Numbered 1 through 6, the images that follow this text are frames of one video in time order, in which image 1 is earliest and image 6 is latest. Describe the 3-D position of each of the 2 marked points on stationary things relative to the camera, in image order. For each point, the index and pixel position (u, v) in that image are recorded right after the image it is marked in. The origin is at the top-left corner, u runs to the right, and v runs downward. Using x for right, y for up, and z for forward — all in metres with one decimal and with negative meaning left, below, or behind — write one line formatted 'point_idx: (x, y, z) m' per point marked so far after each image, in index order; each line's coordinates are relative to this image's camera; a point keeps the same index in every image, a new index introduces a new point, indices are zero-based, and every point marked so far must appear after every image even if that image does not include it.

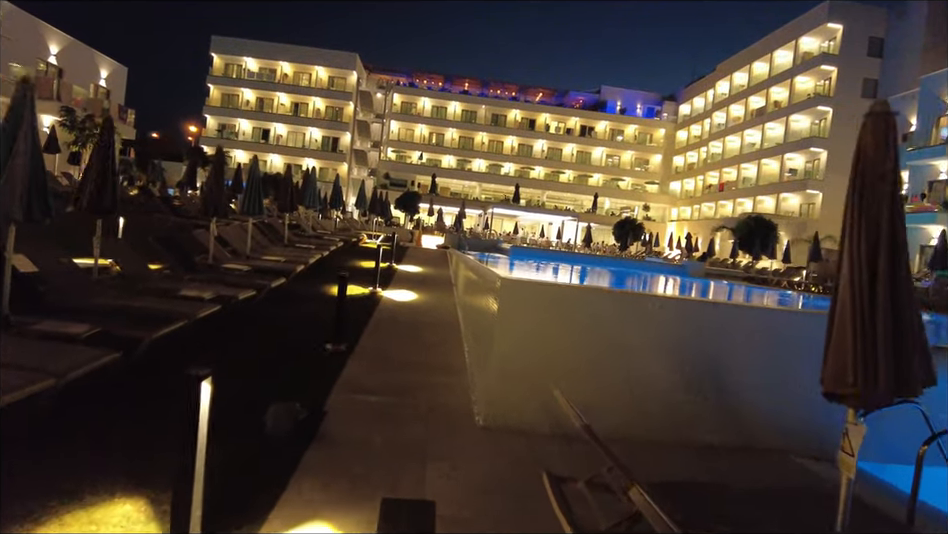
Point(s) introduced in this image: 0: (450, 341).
0: (-0.4, -1.1, +8.6) m
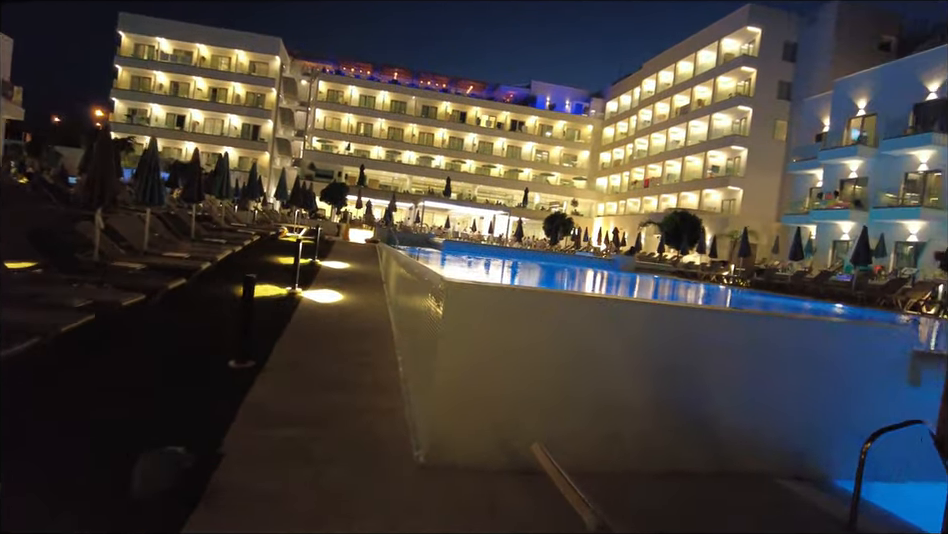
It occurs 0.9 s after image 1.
0: (-1.2, -1.1, +7.6) m
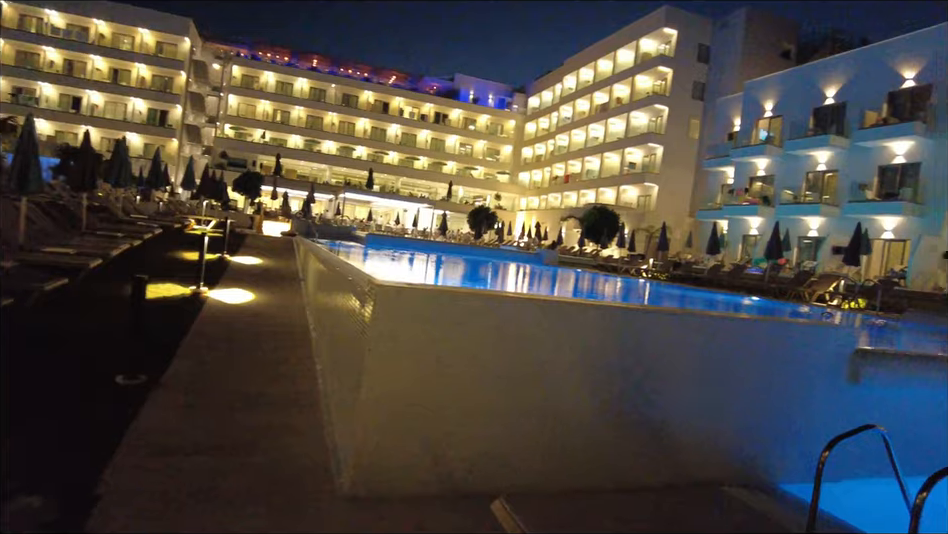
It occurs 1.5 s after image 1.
0: (-2.0, -1.0, +6.8) m
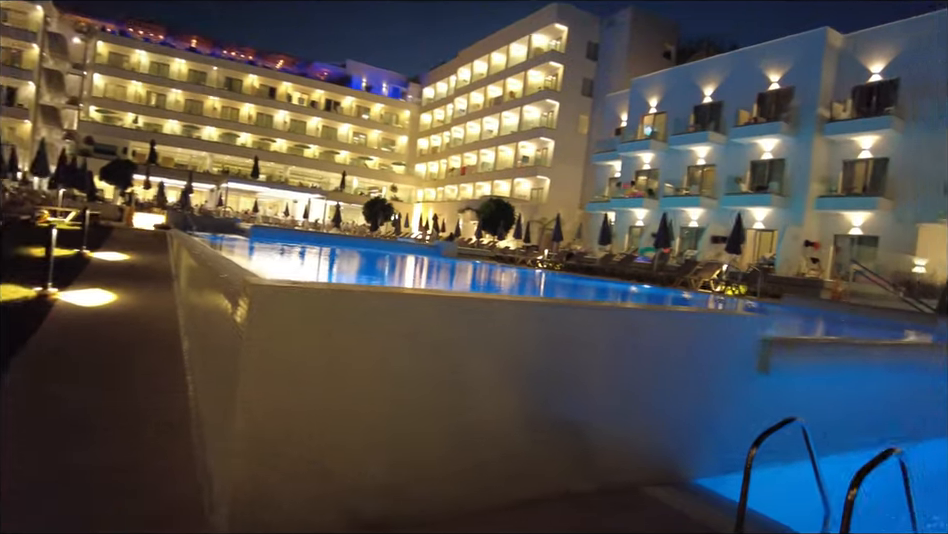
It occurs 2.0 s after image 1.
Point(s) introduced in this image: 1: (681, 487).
0: (-2.9, -1.0, +5.9) m
1: (+1.9, -2.1, +5.8) m
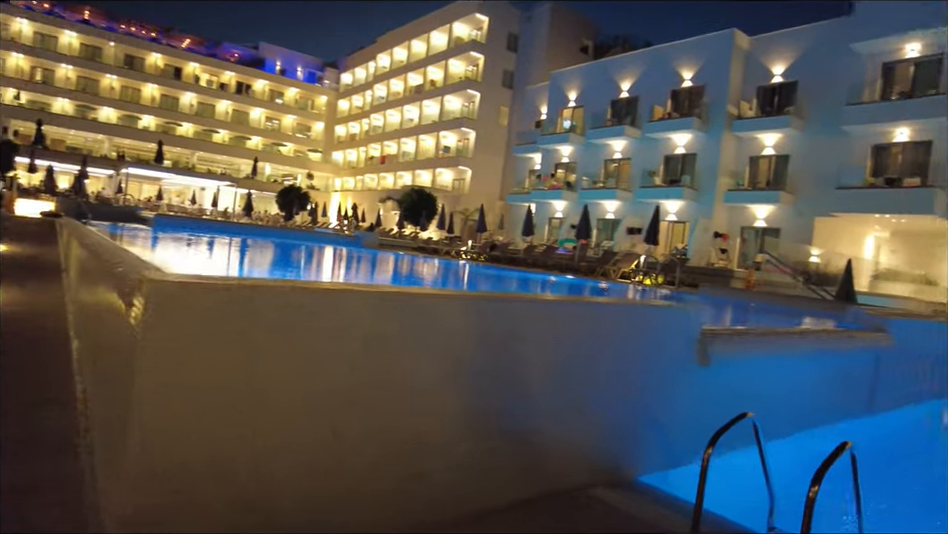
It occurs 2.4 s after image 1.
0: (-3.4, -0.9, +5.0) m
1: (+1.4, -2.0, +5.6) m
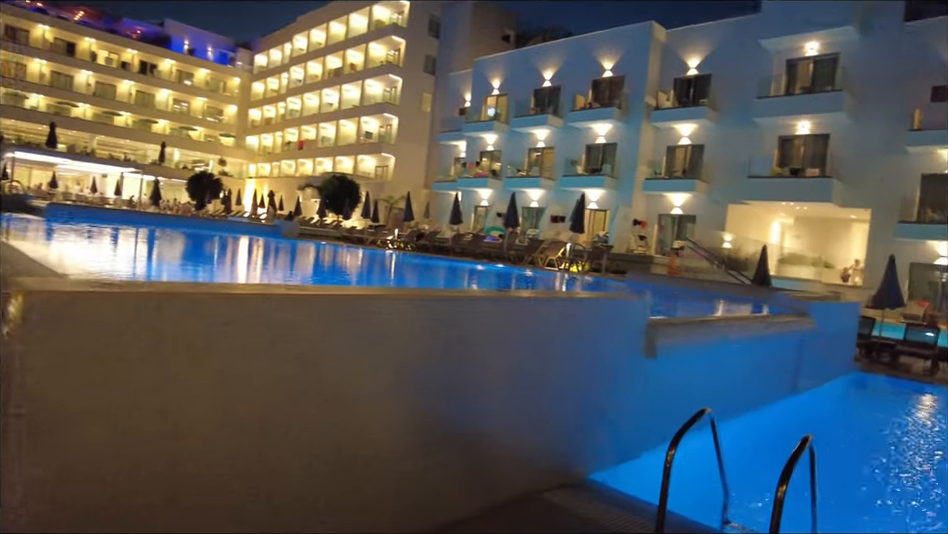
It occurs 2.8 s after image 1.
0: (-3.8, -1.0, +4.2) m
1: (+0.9, -1.9, +5.4) m
